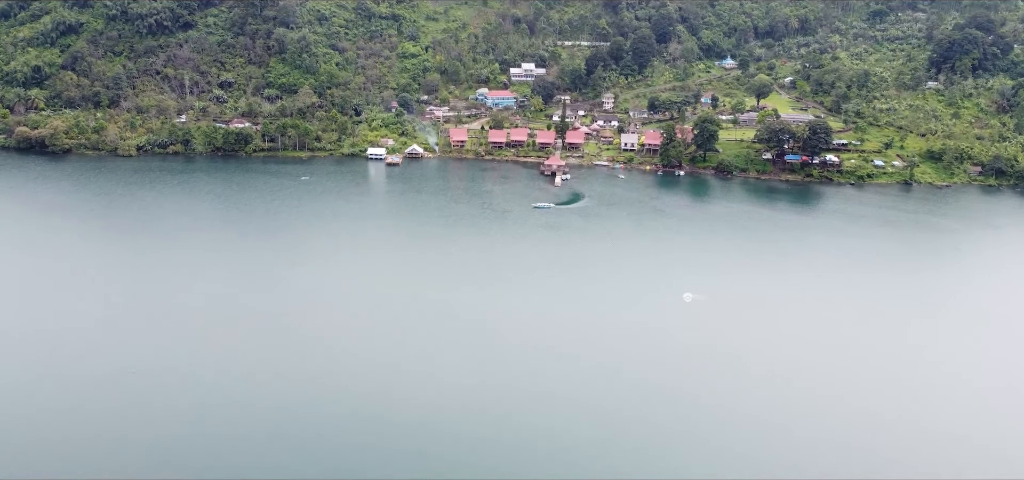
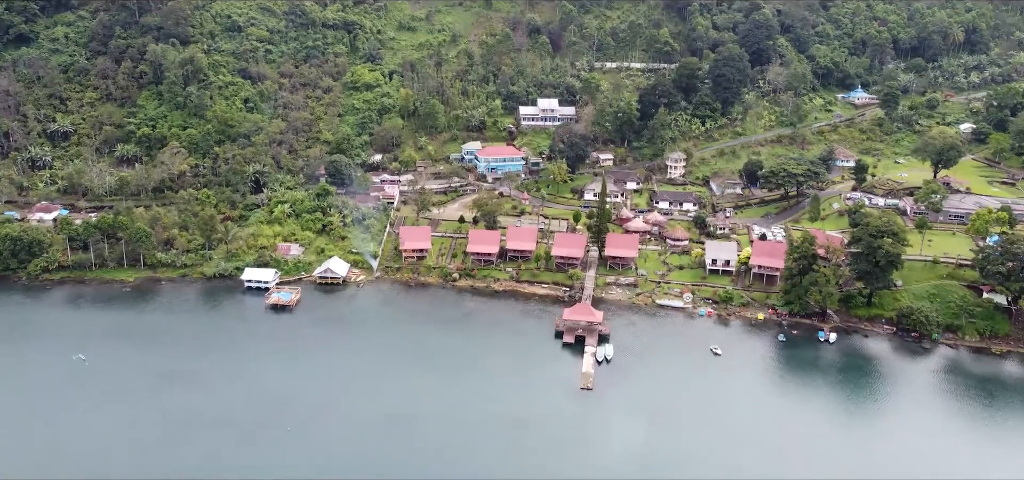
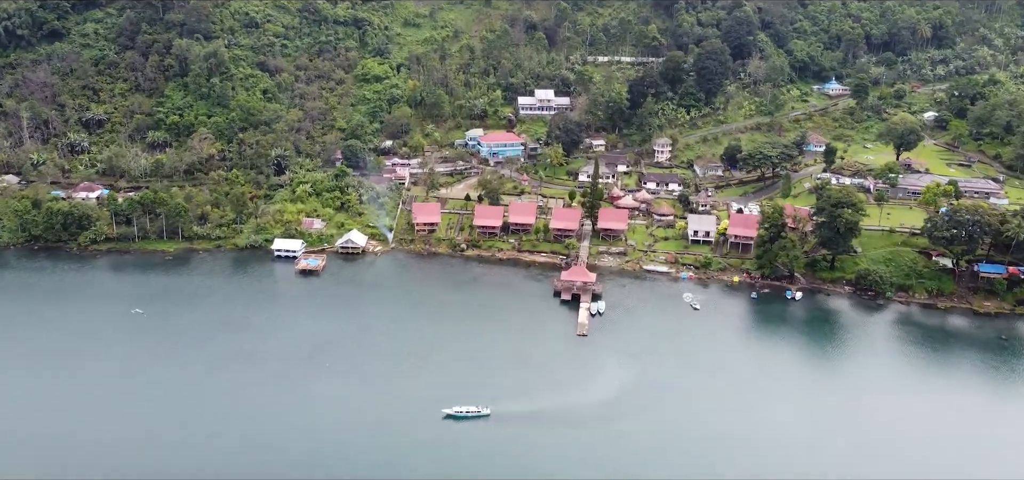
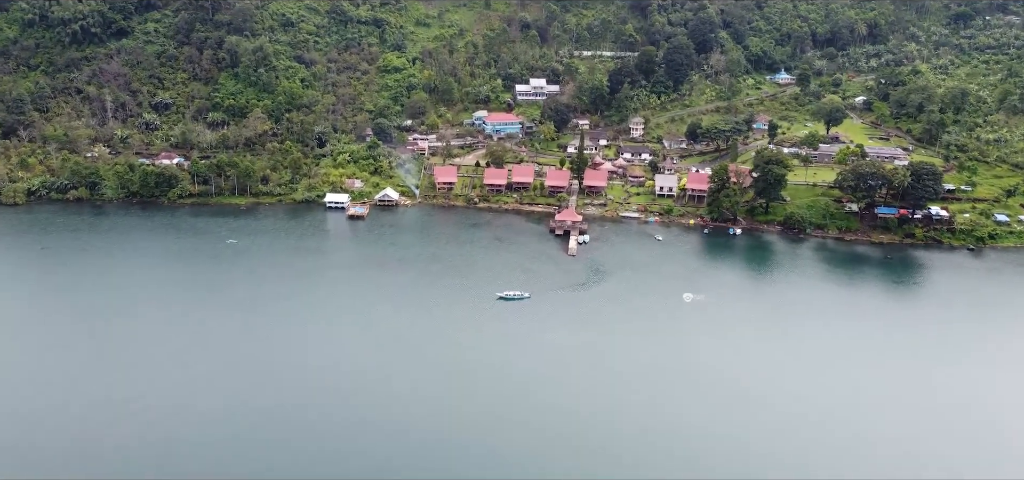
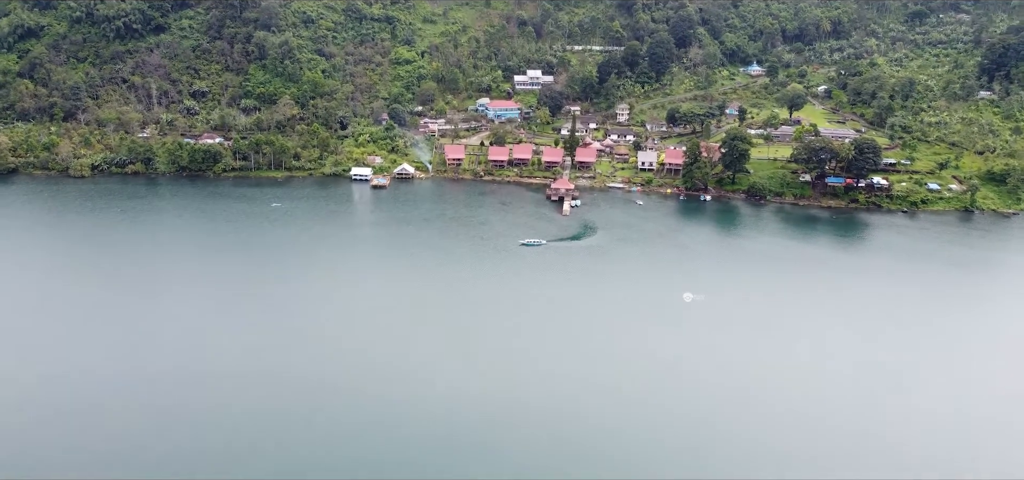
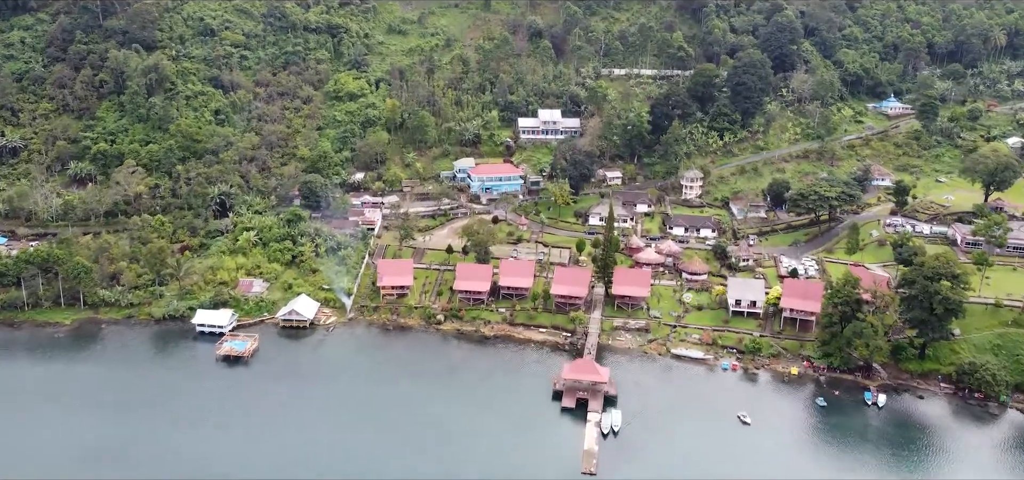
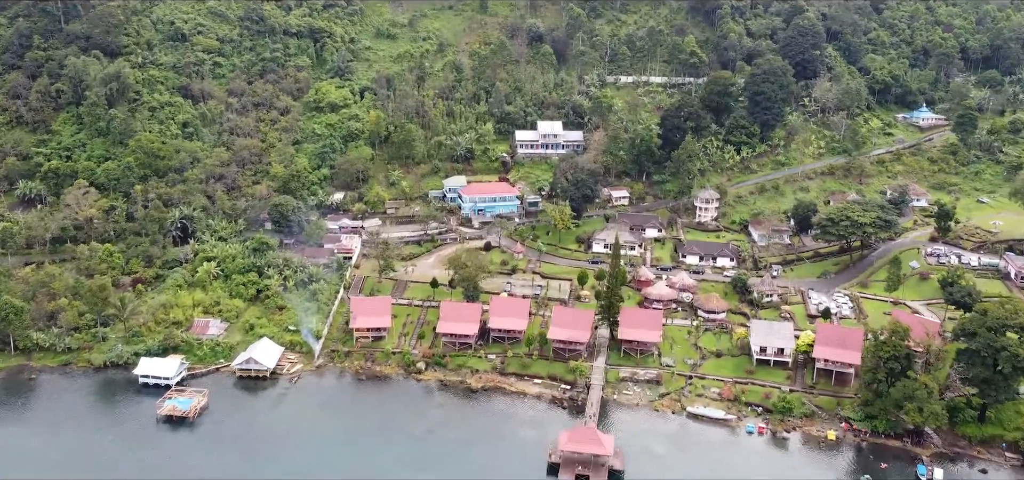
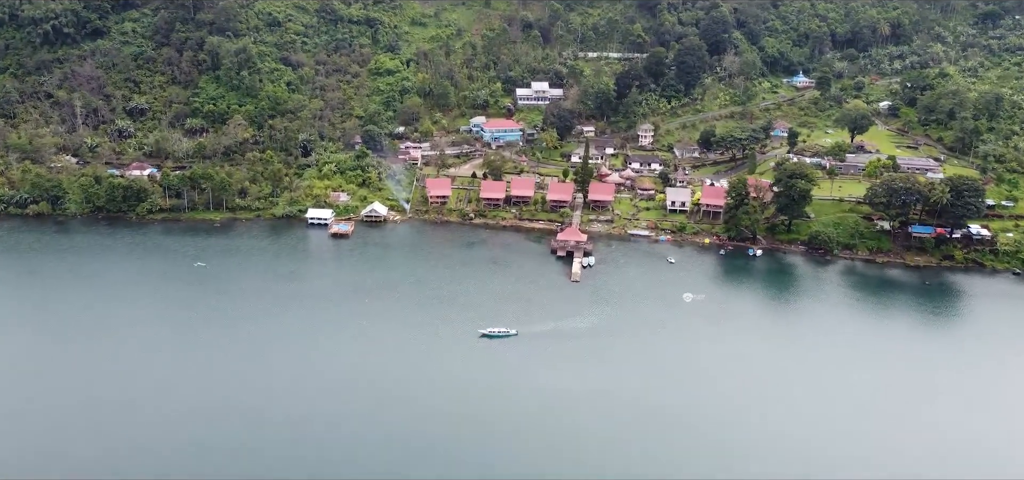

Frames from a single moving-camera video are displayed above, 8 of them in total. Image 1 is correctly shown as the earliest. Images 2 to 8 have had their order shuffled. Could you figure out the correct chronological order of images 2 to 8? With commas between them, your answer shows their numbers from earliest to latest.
5, 4, 8, 3, 2, 6, 7
